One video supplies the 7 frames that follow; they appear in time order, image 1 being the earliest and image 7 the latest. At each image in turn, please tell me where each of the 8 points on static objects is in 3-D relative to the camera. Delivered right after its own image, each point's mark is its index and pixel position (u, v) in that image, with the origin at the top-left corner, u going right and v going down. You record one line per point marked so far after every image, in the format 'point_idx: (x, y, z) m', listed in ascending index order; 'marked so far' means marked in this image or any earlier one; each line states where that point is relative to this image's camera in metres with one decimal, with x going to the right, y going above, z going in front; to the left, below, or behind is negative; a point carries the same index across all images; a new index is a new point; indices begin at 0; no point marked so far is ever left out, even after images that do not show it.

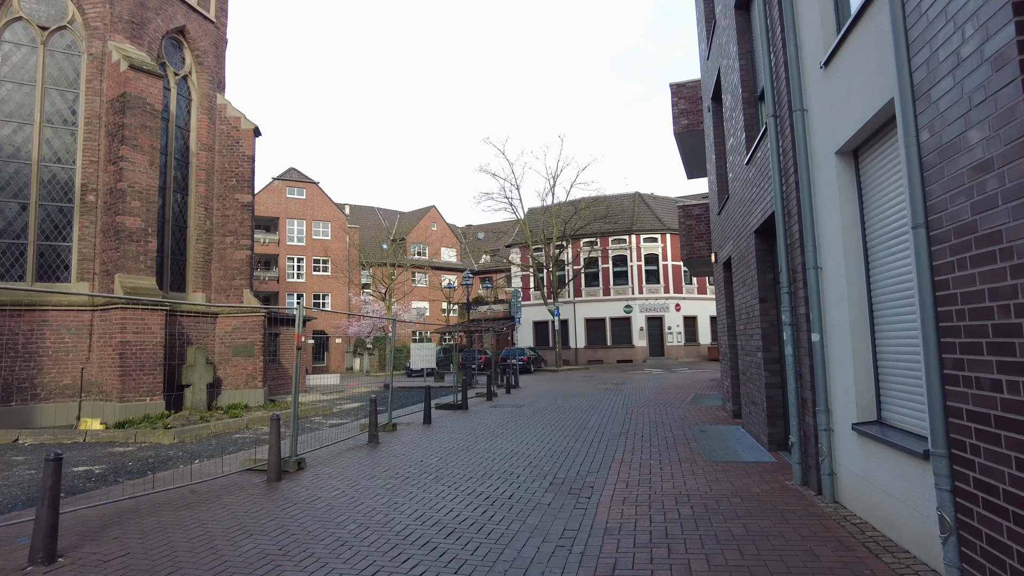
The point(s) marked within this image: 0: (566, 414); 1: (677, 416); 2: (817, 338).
0: (+1.1, -2.5, +12.5) m
1: (+3.0, -2.3, +11.8) m
2: (+2.5, -0.4, +5.3) m
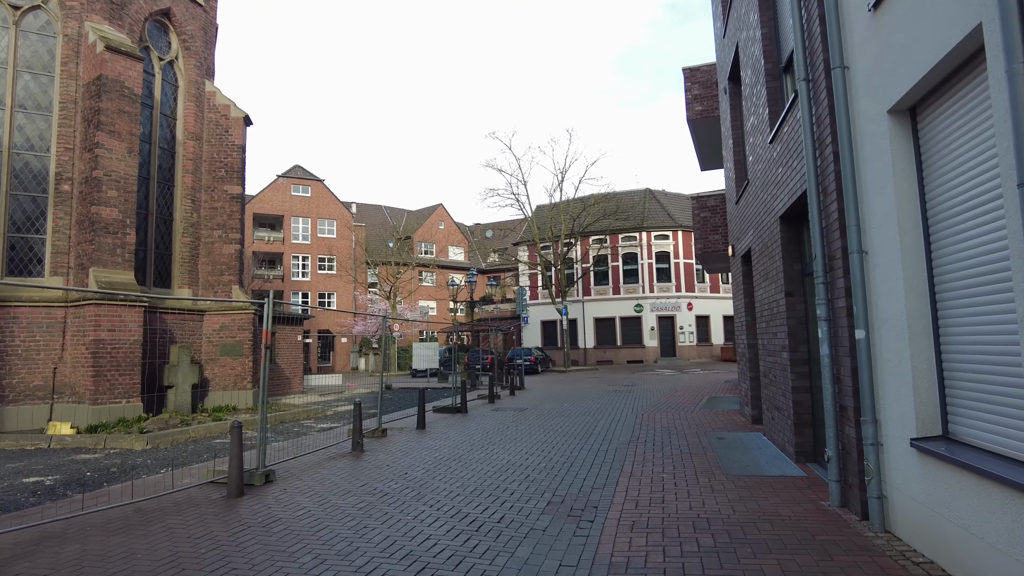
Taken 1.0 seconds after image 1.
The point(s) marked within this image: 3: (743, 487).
0: (+1.1, -2.4, +11.7) m
1: (+3.0, -2.3, +11.0) m
2: (+2.4, -0.3, +4.4) m
3: (+2.1, -1.8, +5.9) m
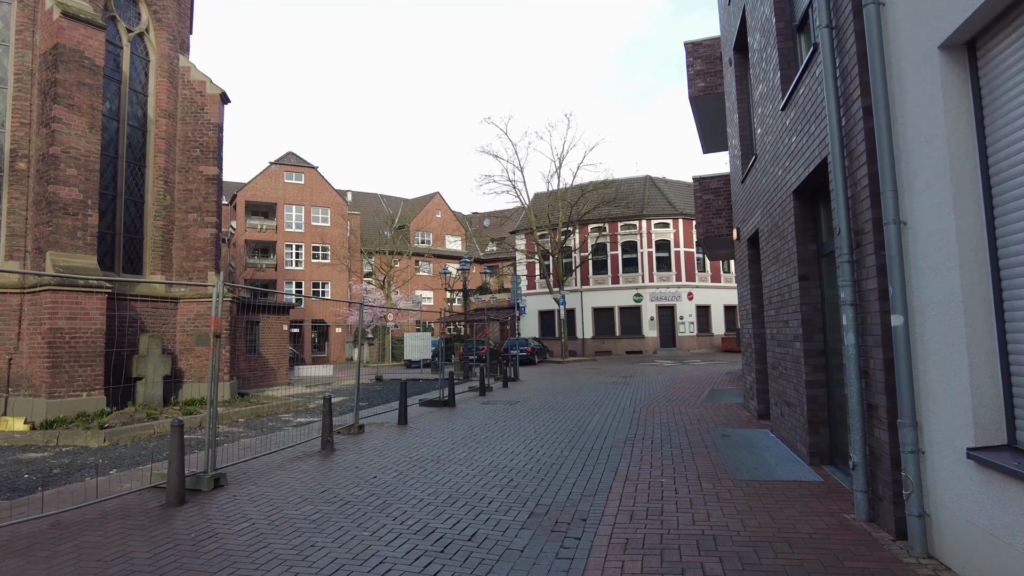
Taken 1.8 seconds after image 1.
0: (+0.9, -2.1, +11.0) m
1: (+2.9, -2.0, +10.3) m
2: (+2.2, -0.2, +3.7) m
3: (+1.9, -1.7, +5.2) m
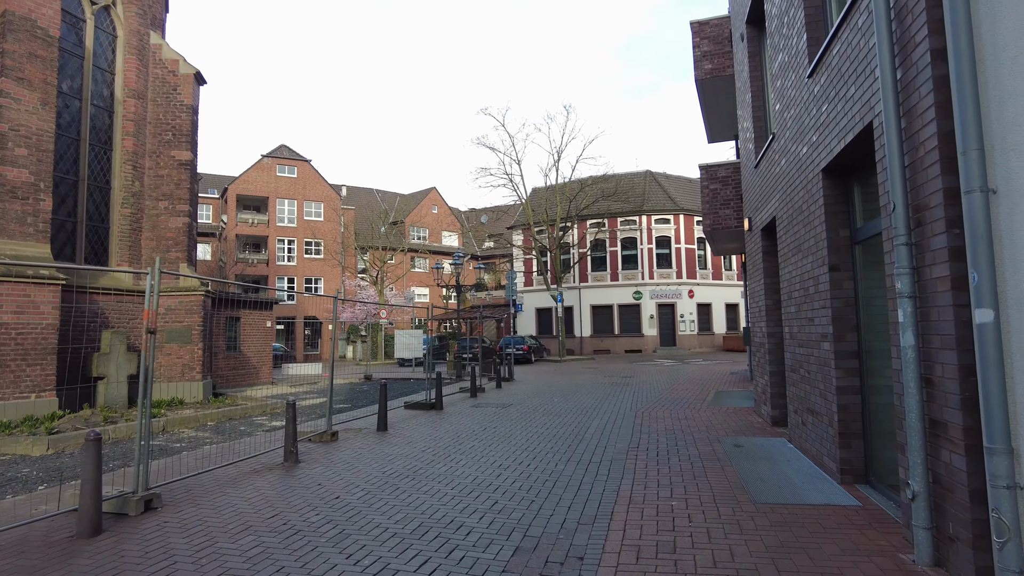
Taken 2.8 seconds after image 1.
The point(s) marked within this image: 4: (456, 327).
0: (+0.8, -2.0, +10.2) m
1: (+2.7, -2.0, +9.4) m
2: (+2.1, -0.1, +2.9) m
3: (+1.8, -1.6, +4.3) m
4: (-1.7, -1.2, +19.4) m
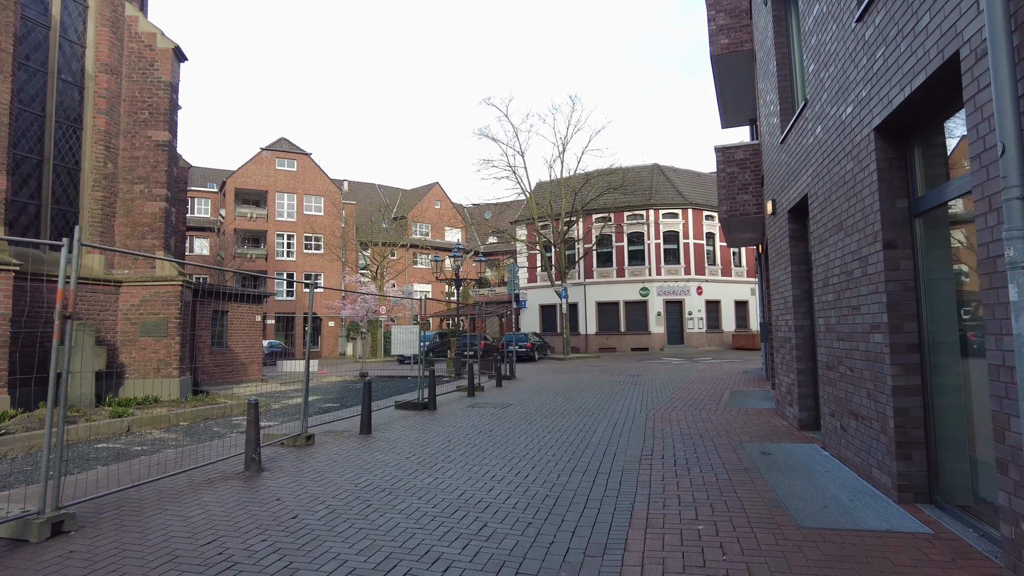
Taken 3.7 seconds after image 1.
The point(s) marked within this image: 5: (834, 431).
0: (+0.8, -1.9, +9.3) m
1: (+2.7, -1.8, +8.5) m
2: (+2.1, 0.0, +2.0) m
3: (+1.8, -1.5, +3.4) m
4: (-1.6, -1.0, +18.6) m
5: (+3.1, -1.4, +6.2) m
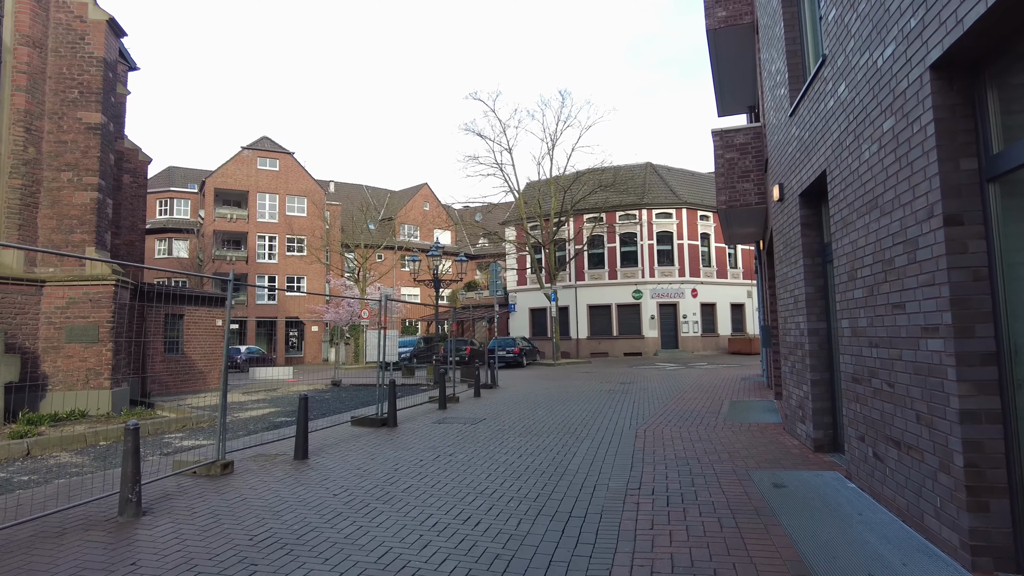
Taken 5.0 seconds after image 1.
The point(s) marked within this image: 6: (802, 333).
0: (+0.4, -1.9, +8.1) m
1: (+2.3, -1.8, +7.3) m
2: (+1.7, +0.1, +0.8) m
3: (+1.4, -1.4, +2.2) m
4: (-2.1, -1.0, +17.3) m
5: (+2.7, -1.3, +5.0) m
6: (+3.2, -0.5, +7.0) m
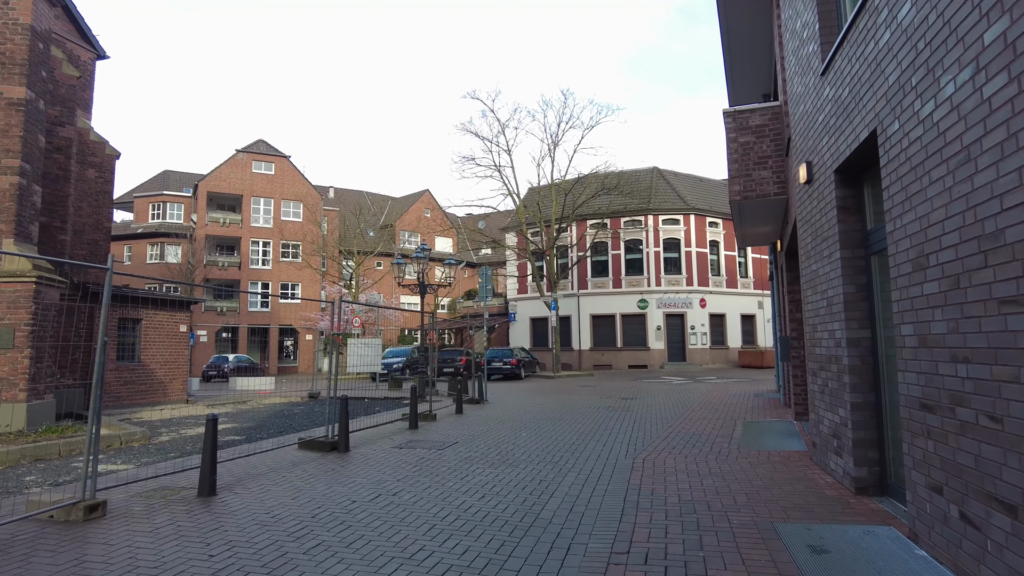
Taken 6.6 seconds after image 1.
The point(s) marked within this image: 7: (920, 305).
0: (+0.1, -1.9, +6.7) m
1: (+2.0, -1.8, +5.9) m
2: (+1.3, +0.2, -0.6) m
3: (+1.0, -1.3, +0.8) m
4: (-2.3, -1.2, +16.0) m
5: (+2.4, -1.3, +3.5) m
6: (+2.8, -0.5, +5.6) m
7: (+2.4, -0.1, +3.8) m
